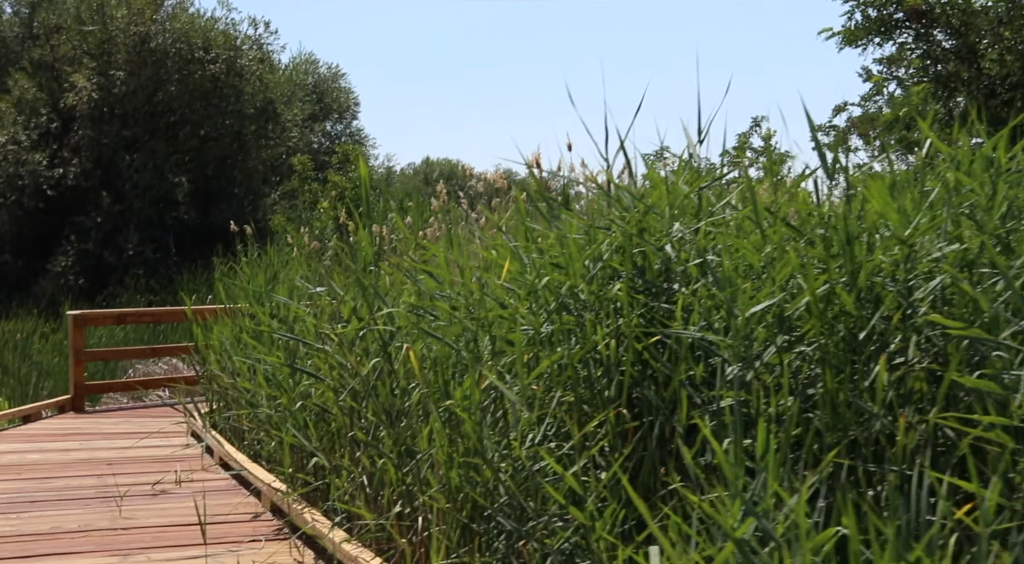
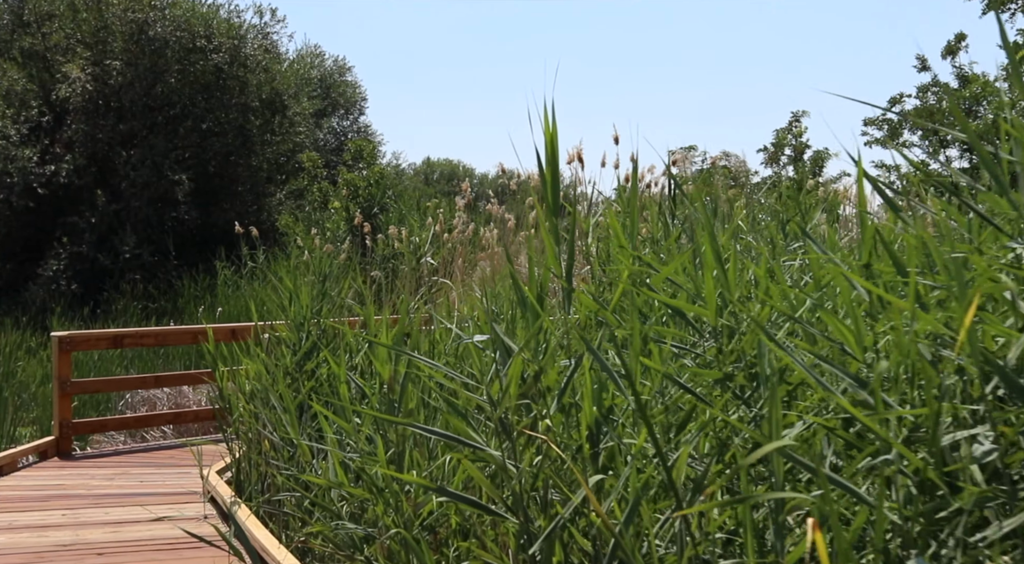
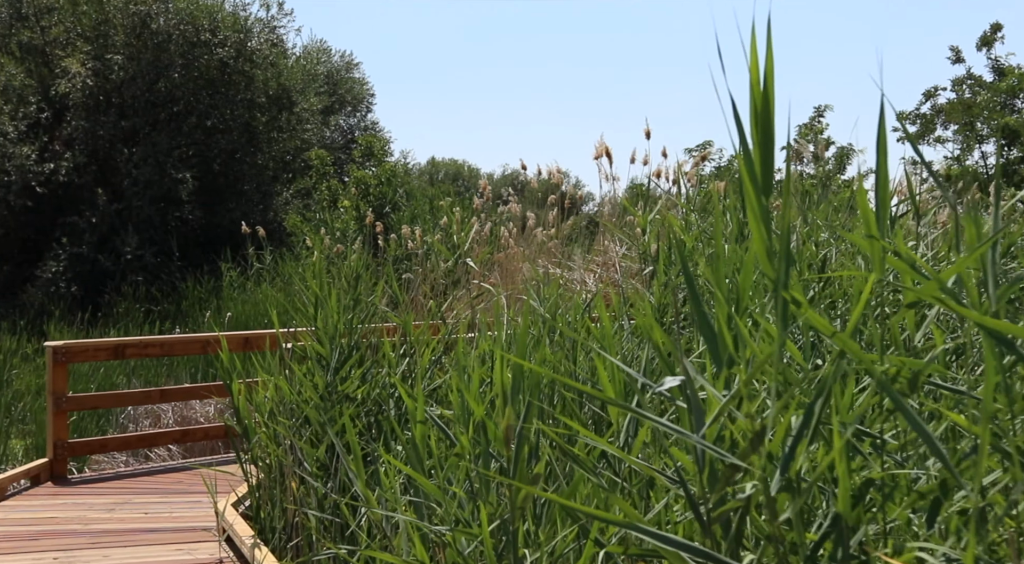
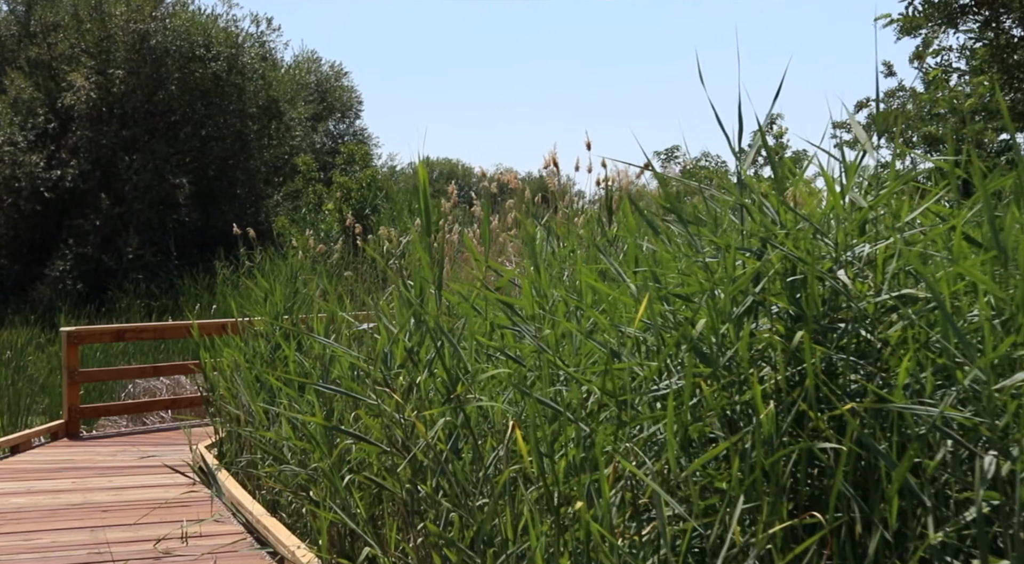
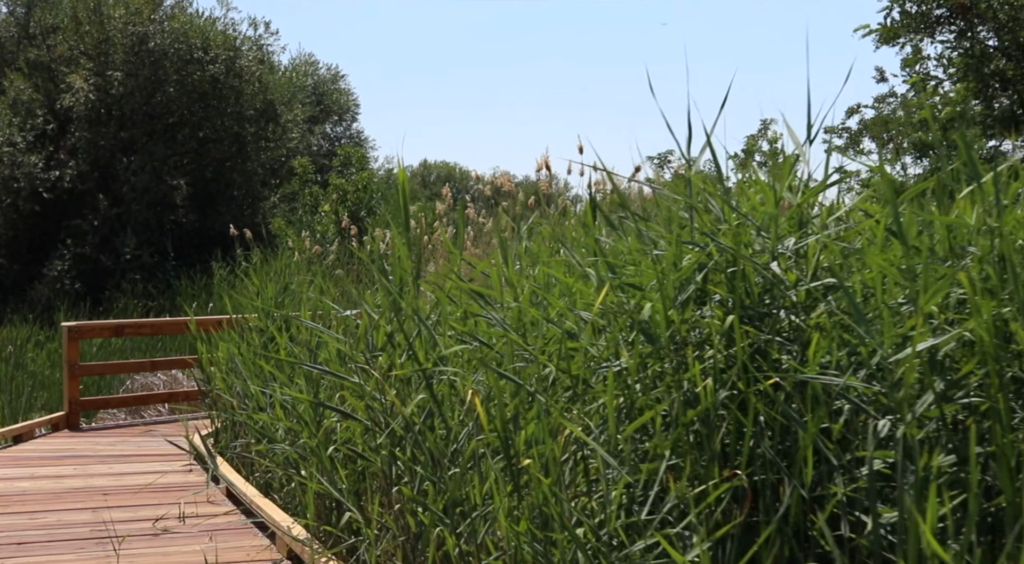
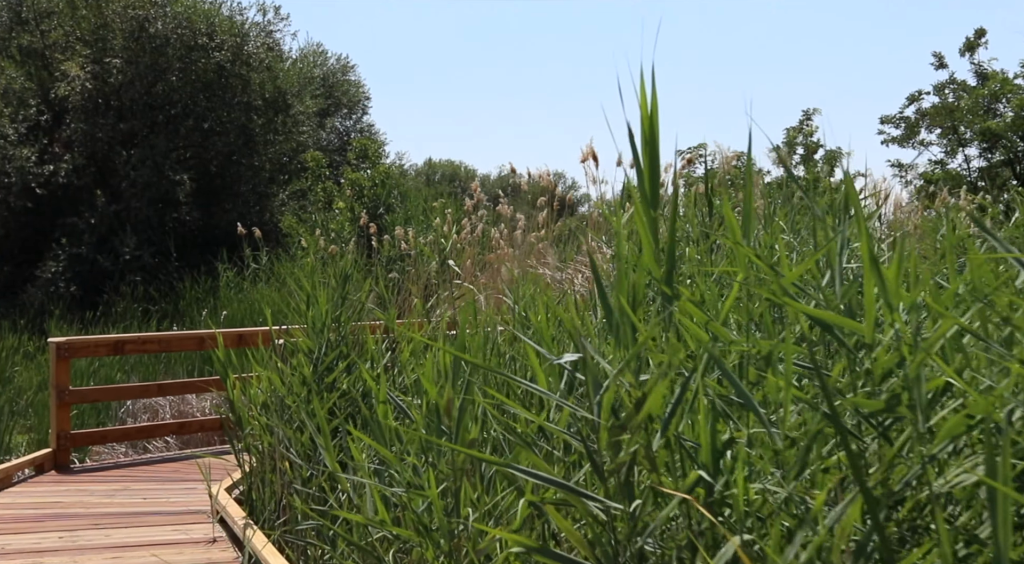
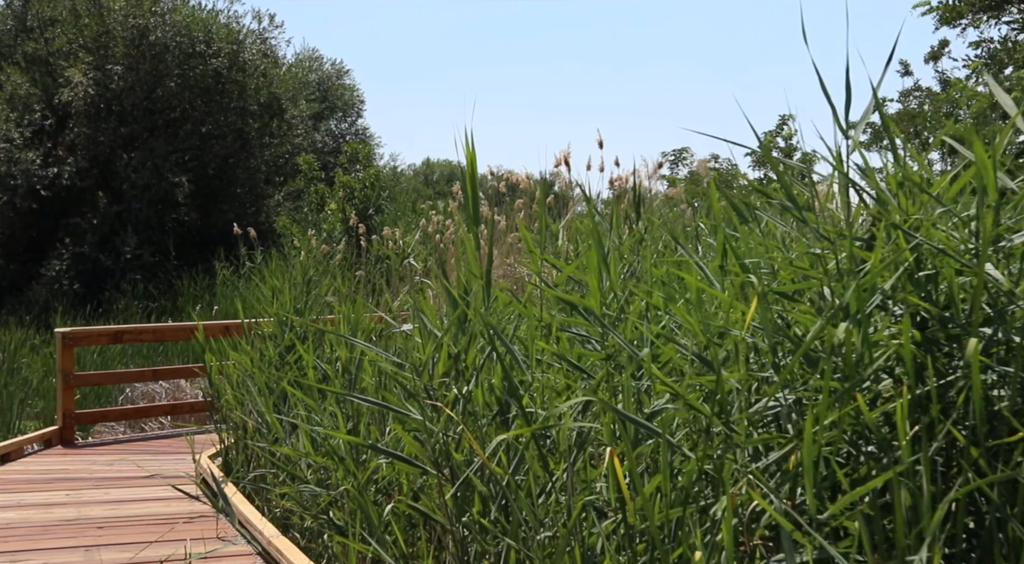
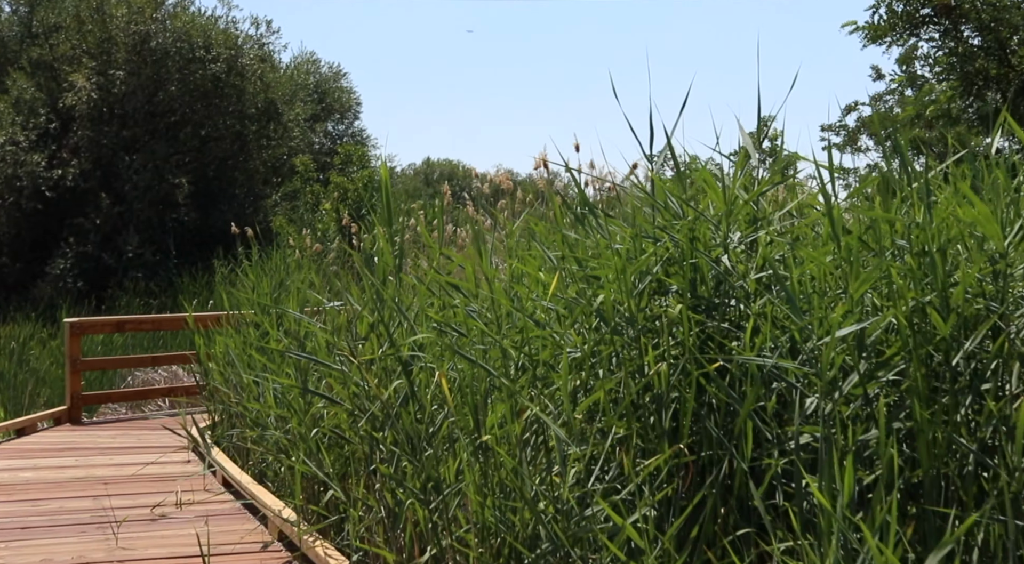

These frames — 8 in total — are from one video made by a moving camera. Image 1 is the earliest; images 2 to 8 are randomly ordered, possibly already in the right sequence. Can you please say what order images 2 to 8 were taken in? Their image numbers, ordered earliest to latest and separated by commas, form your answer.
8, 5, 4, 7, 2, 6, 3
